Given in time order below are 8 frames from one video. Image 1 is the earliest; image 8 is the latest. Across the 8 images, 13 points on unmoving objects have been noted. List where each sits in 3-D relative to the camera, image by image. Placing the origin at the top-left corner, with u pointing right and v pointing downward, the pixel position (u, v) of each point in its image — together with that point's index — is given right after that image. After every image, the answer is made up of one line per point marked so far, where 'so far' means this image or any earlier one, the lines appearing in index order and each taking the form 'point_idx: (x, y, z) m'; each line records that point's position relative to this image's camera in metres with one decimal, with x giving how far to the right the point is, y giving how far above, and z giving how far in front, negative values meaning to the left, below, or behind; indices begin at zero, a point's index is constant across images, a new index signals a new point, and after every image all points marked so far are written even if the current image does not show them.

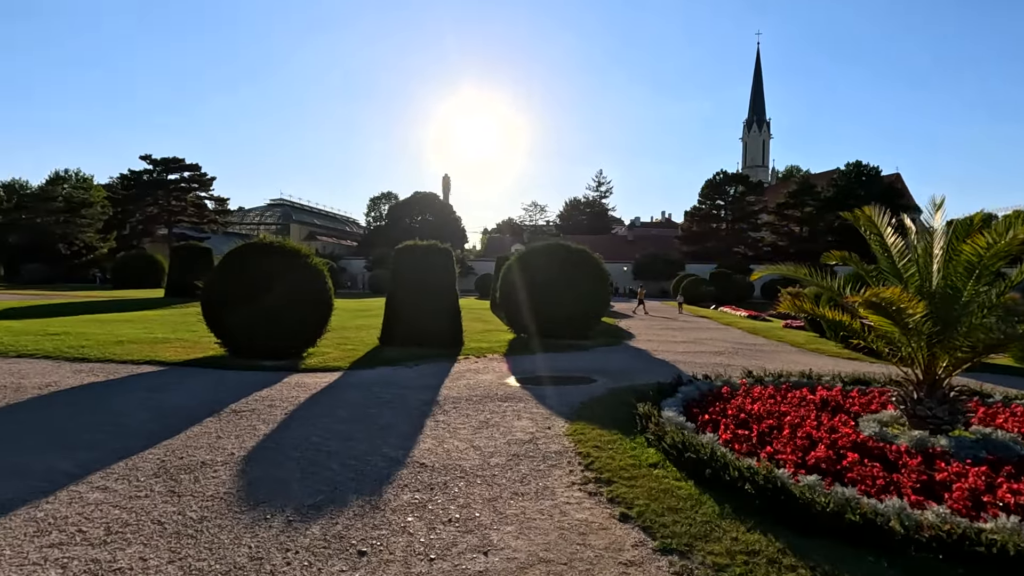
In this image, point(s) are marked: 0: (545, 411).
0: (+0.4, -1.5, +6.5) m
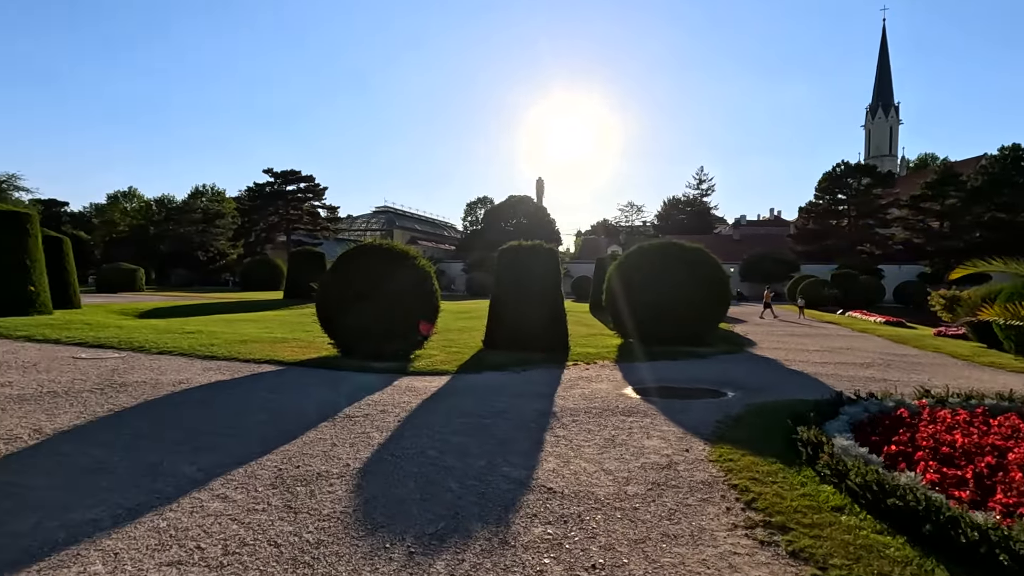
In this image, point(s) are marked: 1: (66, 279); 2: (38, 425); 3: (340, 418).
0: (+1.8, -1.5, +5.7) m
1: (-14.6, +0.3, +17.5) m
2: (-4.7, -1.3, +5.2) m
3: (-1.8, -1.4, +5.7) m
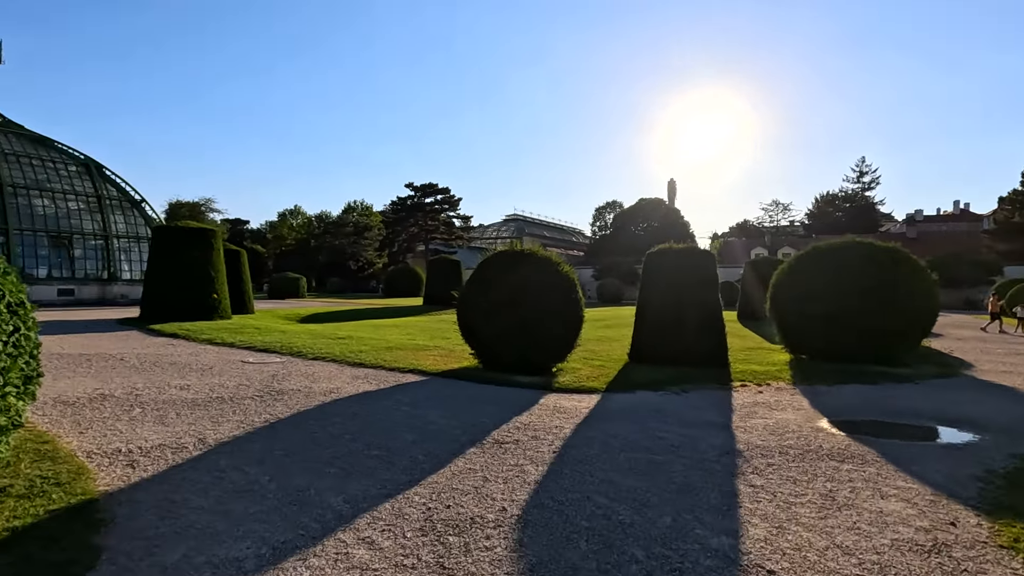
0: (+3.3, -1.6, +4.3) m
1: (-9.9, 0.0, +19.6) m
2: (-3.1, -1.4, +5.3) m
3: (-0.2, -1.5, +5.1) m
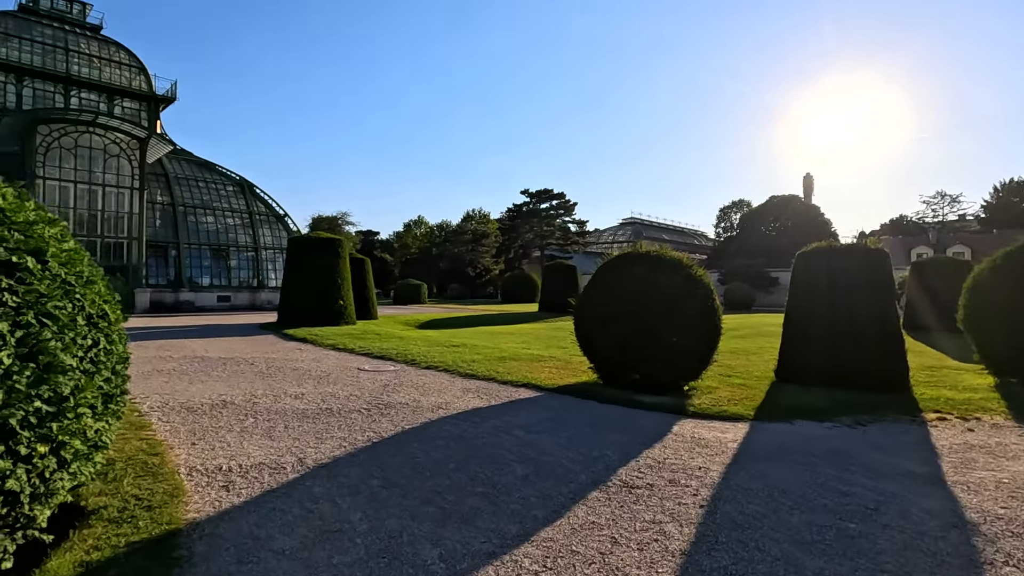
0: (+4.1, -1.6, +2.6) m
1: (-5.5, -0.2, +20.4) m
2: (-1.9, -1.5, +5.0) m
3: (+0.8, -1.5, +4.1) m
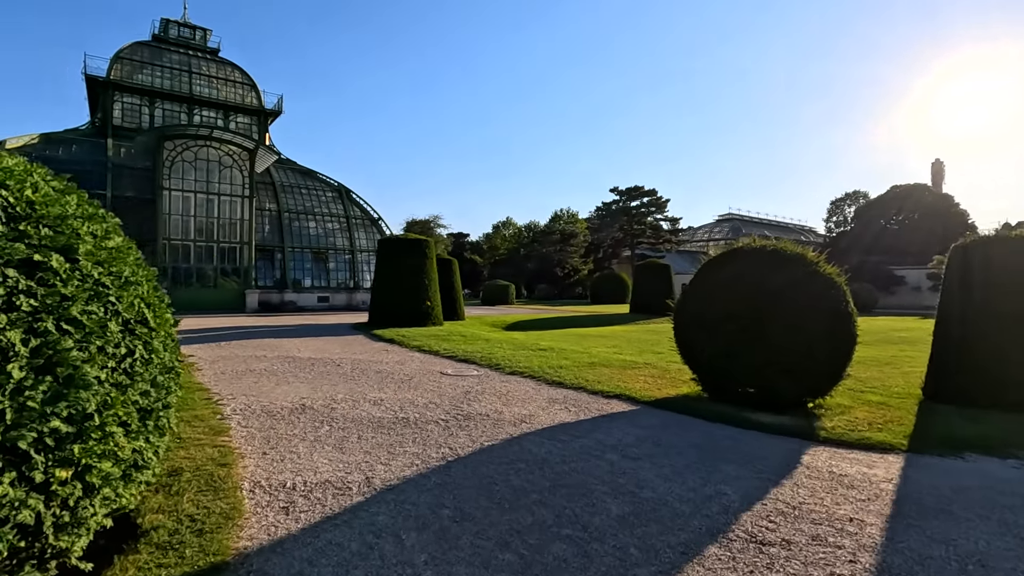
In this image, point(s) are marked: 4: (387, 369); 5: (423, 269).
0: (+4.3, -1.6, +1.2) m
1: (-2.2, -0.3, +20.3) m
2: (-1.2, -1.5, +4.5) m
3: (+1.4, -1.5, +3.3) m
4: (-2.2, -1.5, +9.6) m
5: (-3.0, +0.6, +17.8) m
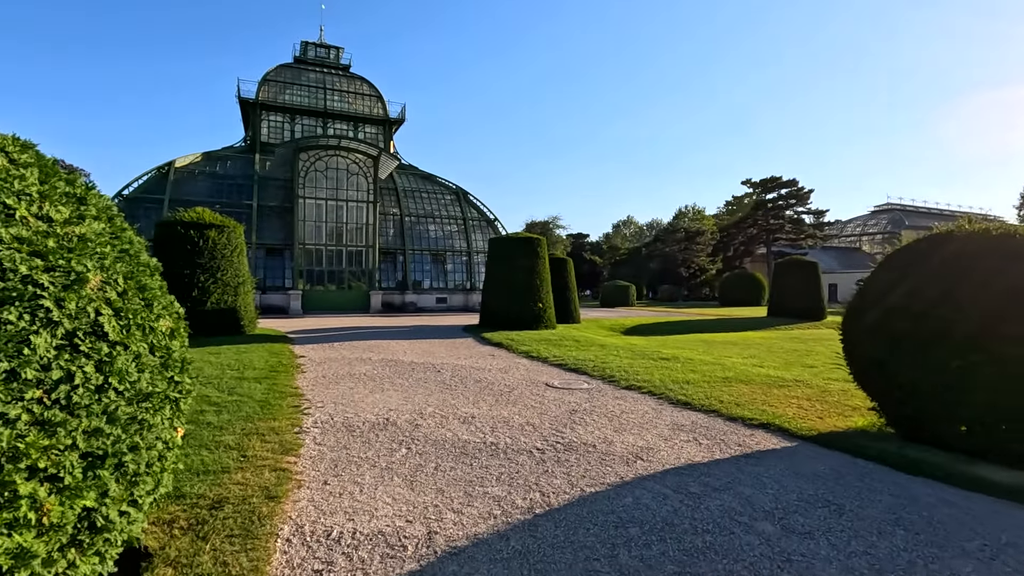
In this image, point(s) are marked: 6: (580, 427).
0: (+4.2, -1.6, -0.9) m
1: (+2.0, -0.3, +19.2) m
2: (-0.5, -1.5, +3.6) m
3: (+1.7, -1.5, +1.8) m
4: (-0.4, -1.5, +8.7) m
5: (+0.7, +0.6, +16.9) m
6: (+0.7, -1.5, +5.8) m
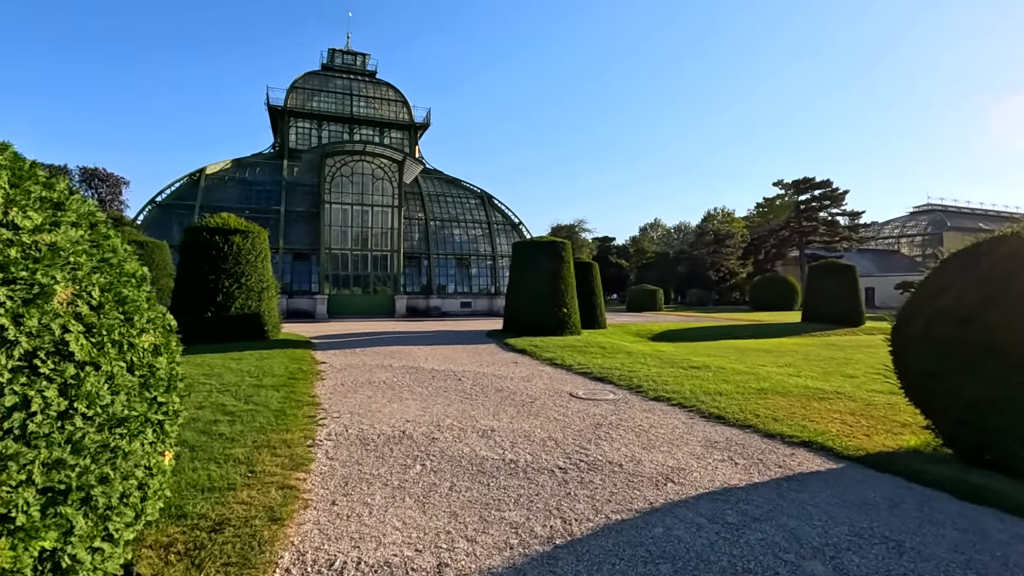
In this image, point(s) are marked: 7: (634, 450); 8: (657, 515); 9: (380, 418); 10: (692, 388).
0: (+4.1, -1.7, -1.4) m
1: (+2.9, -0.4, +18.8) m
2: (-0.4, -1.6, +3.3) m
3: (+1.8, -1.6, +1.4) m
4: (0.0, -1.6, +8.5) m
5: (+1.5, +0.5, +16.5) m
6: (+1.0, -1.6, +5.5) m
7: (+1.2, -1.6, +5.2) m
8: (+1.0, -1.6, +3.7) m
9: (-1.6, -1.6, +6.4) m
10: (+2.8, -1.5, +8.3) m
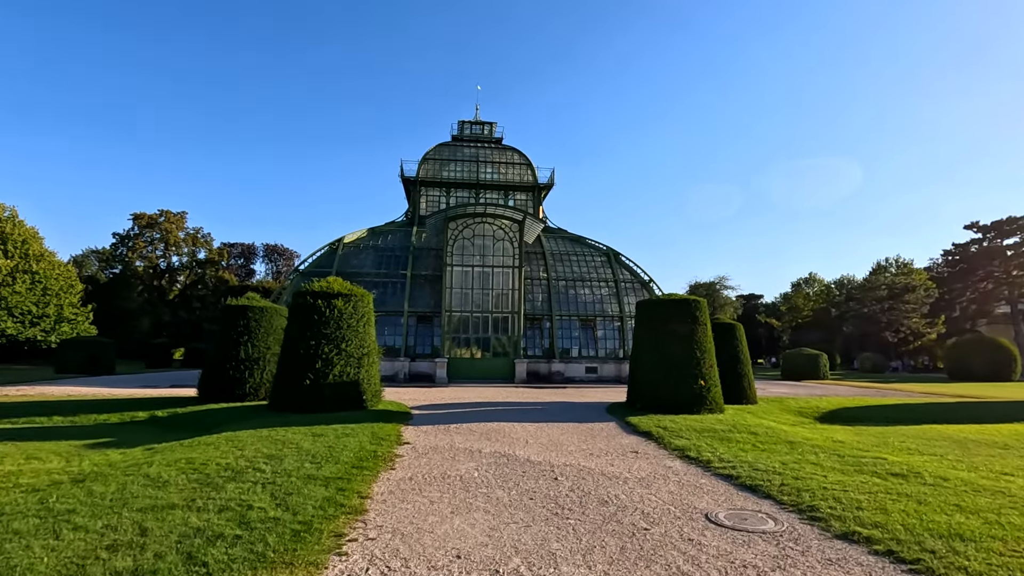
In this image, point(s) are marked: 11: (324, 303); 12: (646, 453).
0: (+2.8, -1.3, -4.3) m
1: (+6.6, -2.4, +15.6) m
2: (-0.3, -1.9, +1.3) m
3: (+1.2, -1.6, -1.0) m
4: (+1.3, -2.4, +6.2) m
5: (+4.7, -1.3, +13.9) m
6: (+1.5, -2.1, +3.1) m
7: (+1.6, -2.1, +2.8) m
8: (+1.1, -1.9, +1.4) m
9: (-0.8, -2.2, +4.7) m
10: (+4.0, -2.3, +5.4) m
11: (-4.4, -0.3, +12.4) m
12: (+2.2, -2.7, +9.0) m
